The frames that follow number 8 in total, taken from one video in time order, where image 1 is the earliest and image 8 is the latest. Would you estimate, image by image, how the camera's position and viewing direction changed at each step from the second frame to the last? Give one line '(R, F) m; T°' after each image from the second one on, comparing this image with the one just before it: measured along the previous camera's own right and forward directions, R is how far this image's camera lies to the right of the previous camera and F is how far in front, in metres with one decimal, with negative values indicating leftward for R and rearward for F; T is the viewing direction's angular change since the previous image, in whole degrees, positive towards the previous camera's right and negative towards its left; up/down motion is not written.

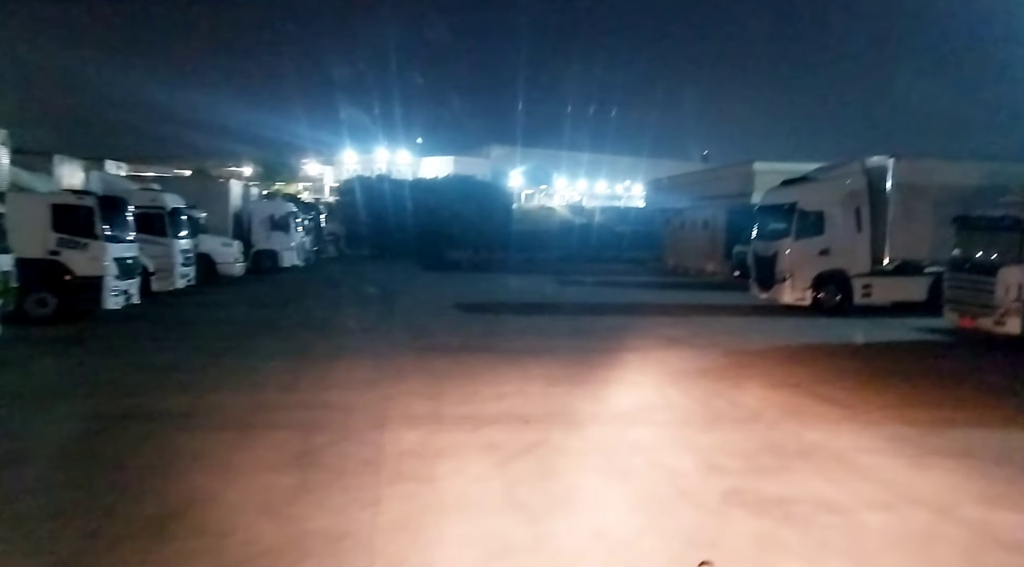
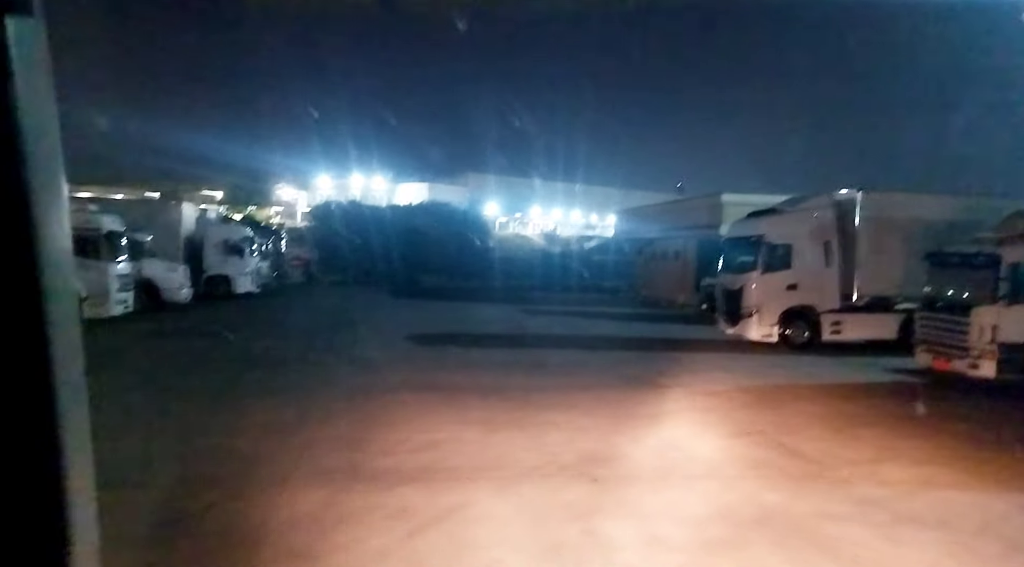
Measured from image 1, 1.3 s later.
(+0.6, +1.0) m; +2°
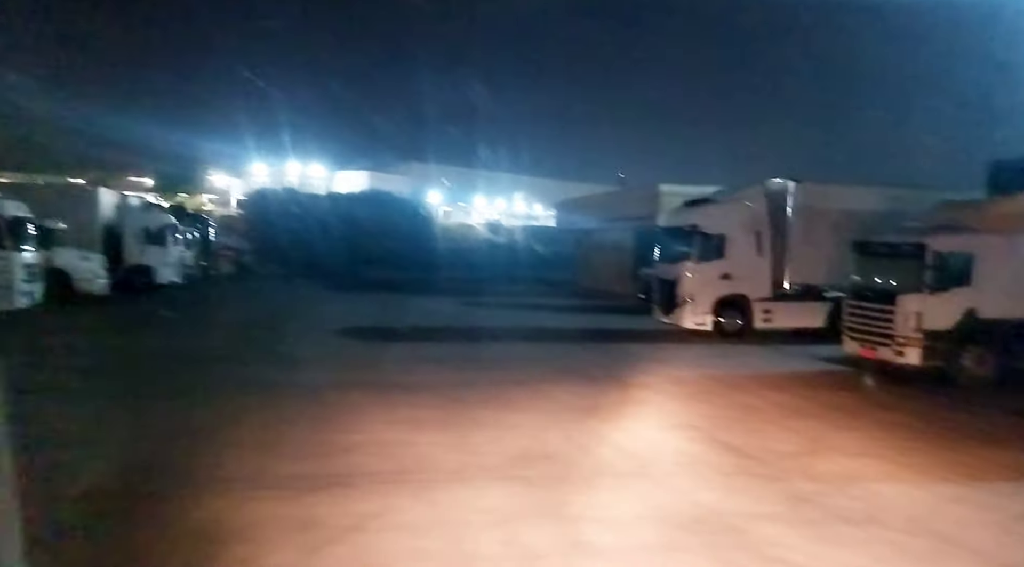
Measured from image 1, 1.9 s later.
(+0.3, +0.5) m; +5°
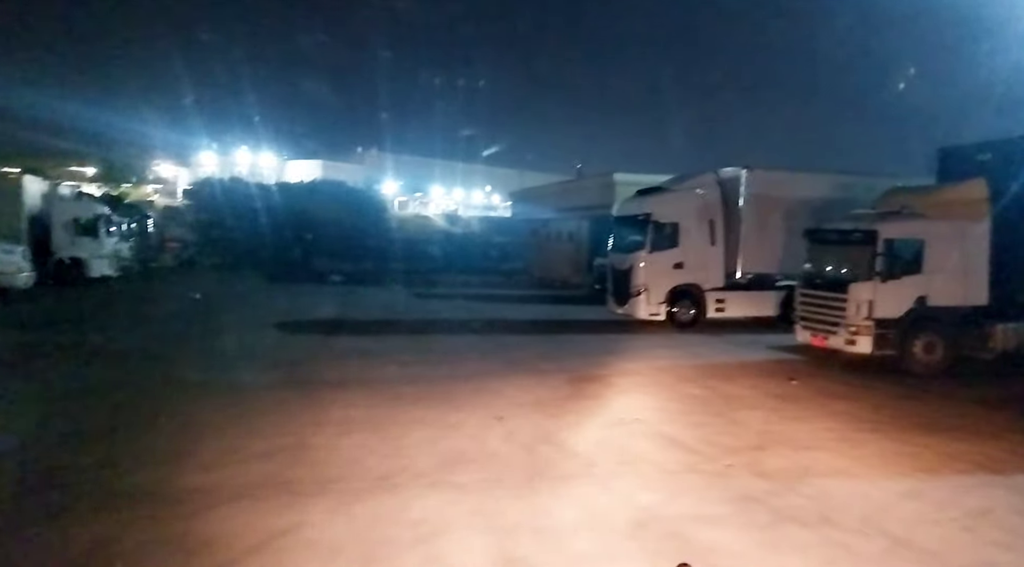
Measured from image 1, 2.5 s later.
(+0.3, +0.6) m; +3°
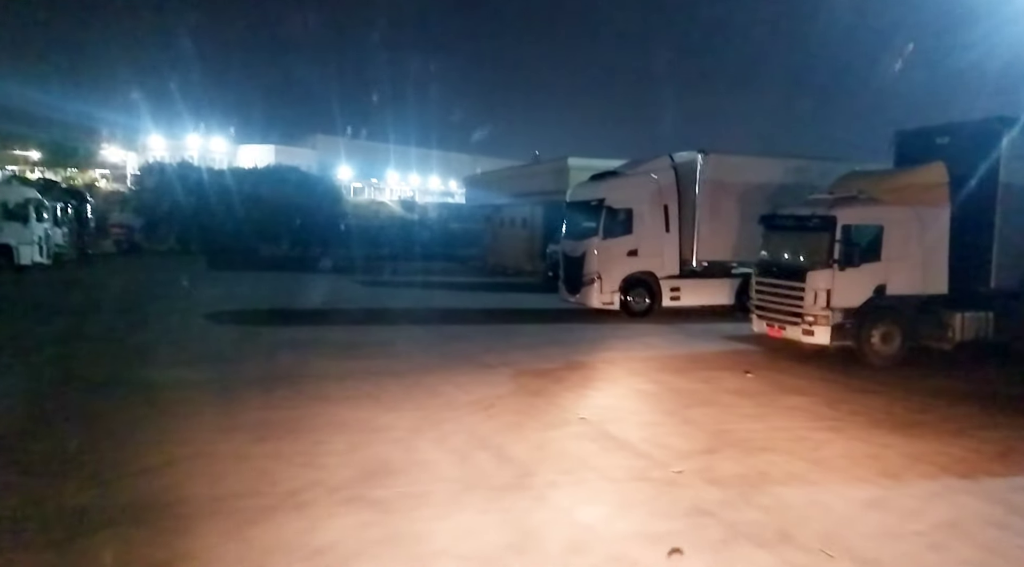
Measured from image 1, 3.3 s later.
(+0.3, +0.8) m; +3°
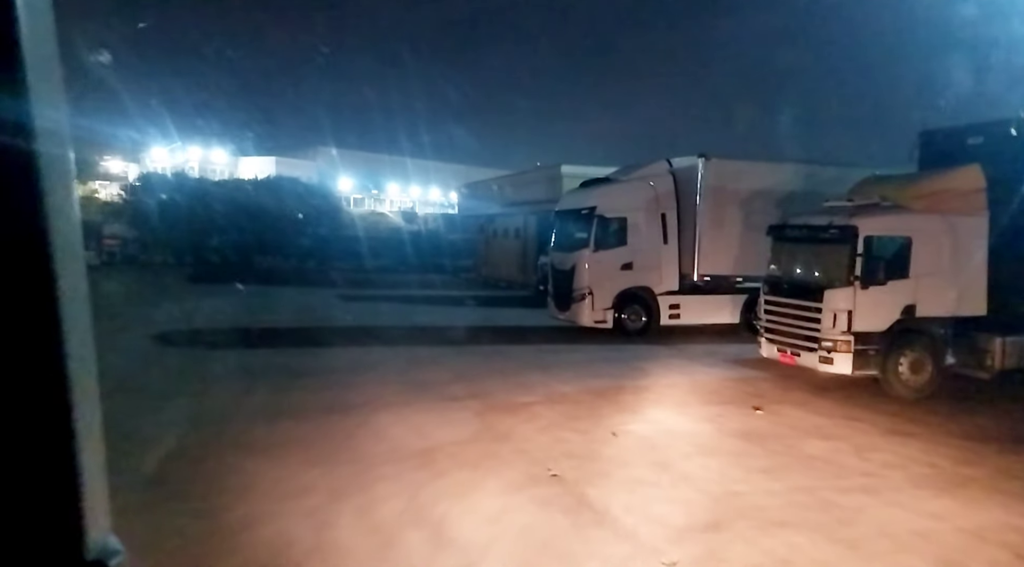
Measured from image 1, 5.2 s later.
(+0.5, +1.6) m; 0°
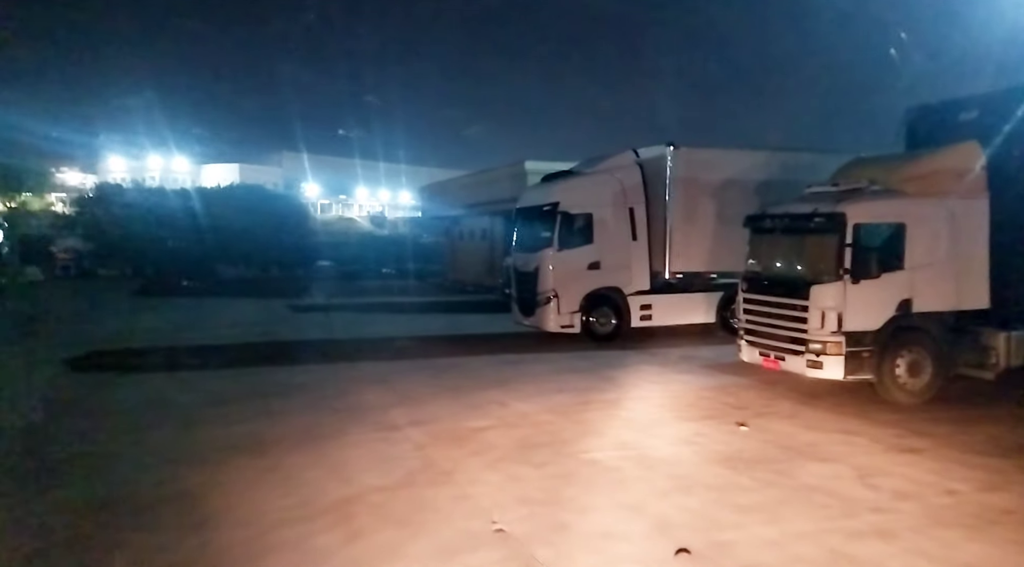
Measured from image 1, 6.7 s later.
(+0.4, +1.3) m; +2°
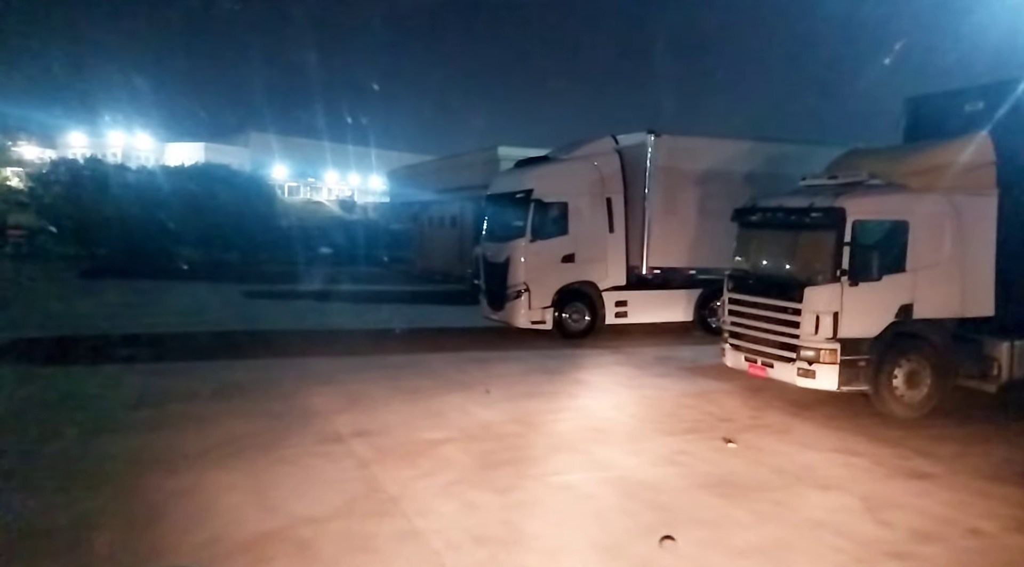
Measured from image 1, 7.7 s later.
(+0.1, +1.0) m; +2°
